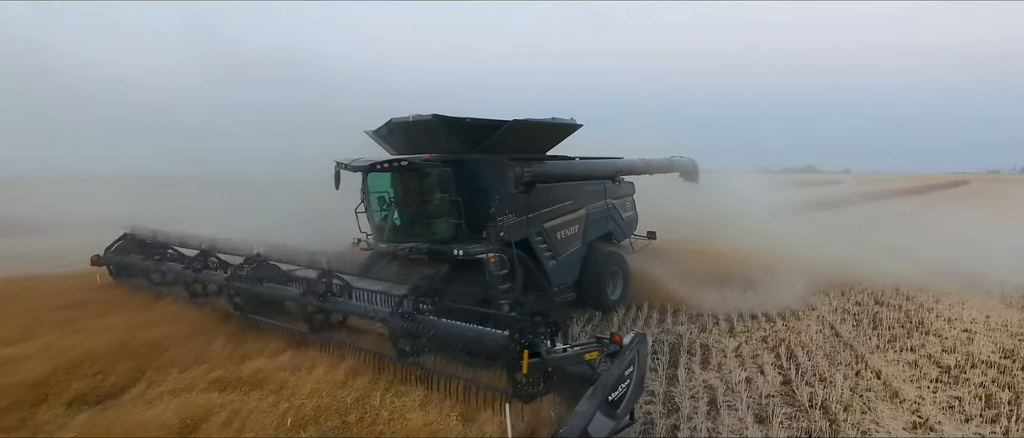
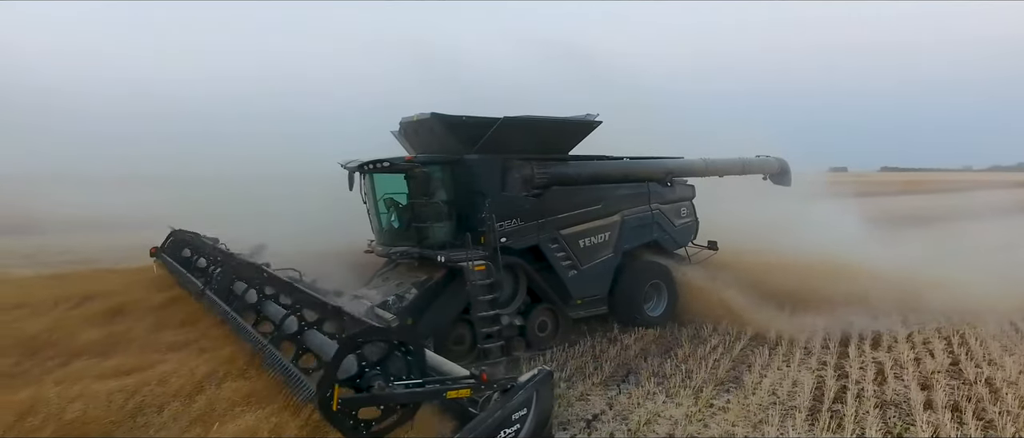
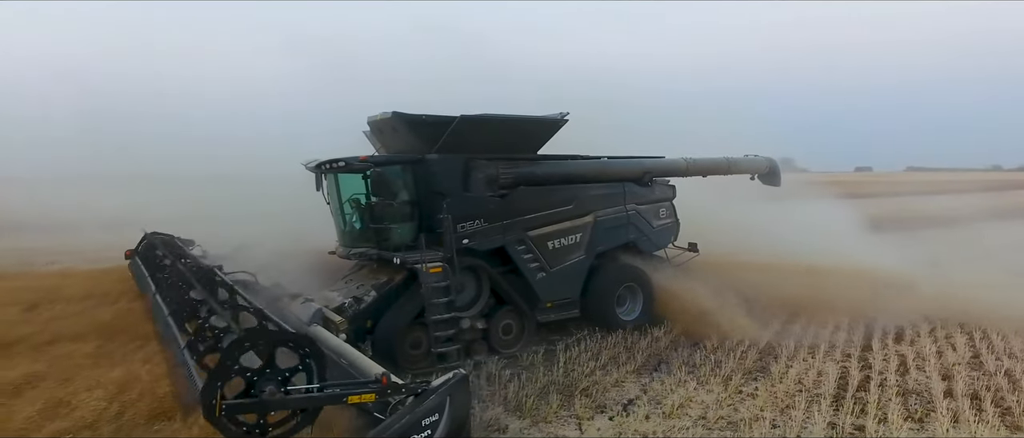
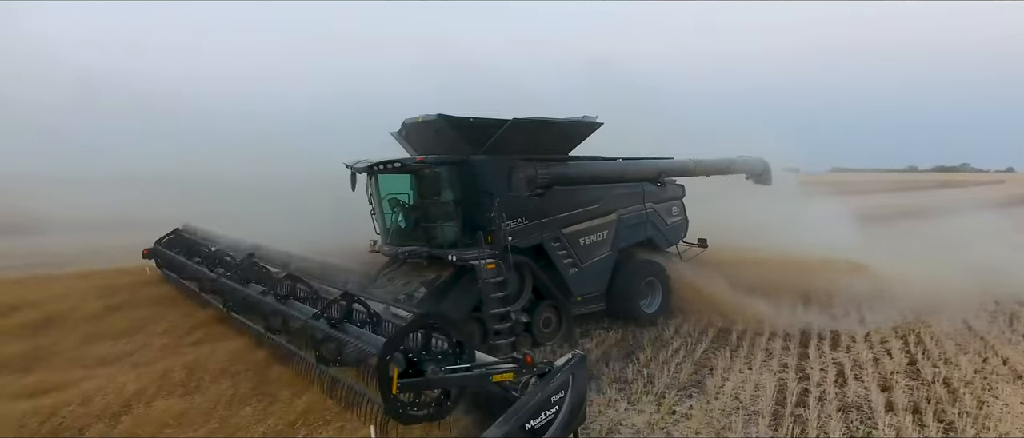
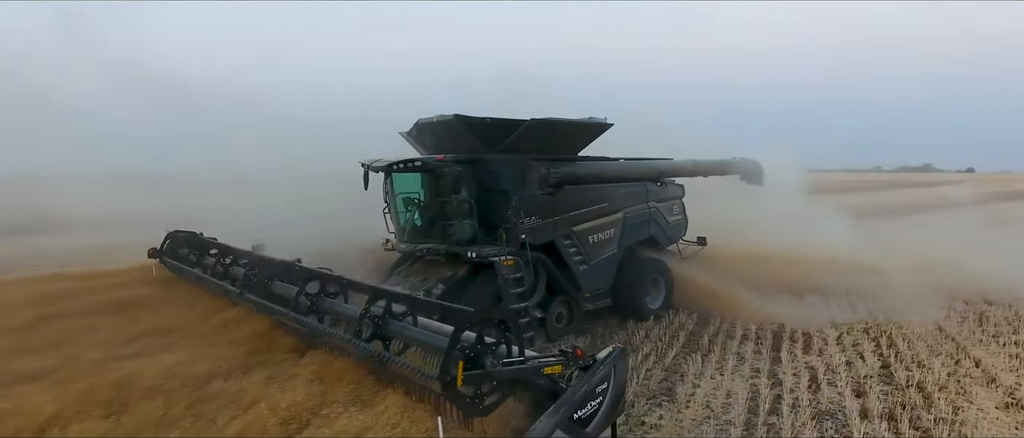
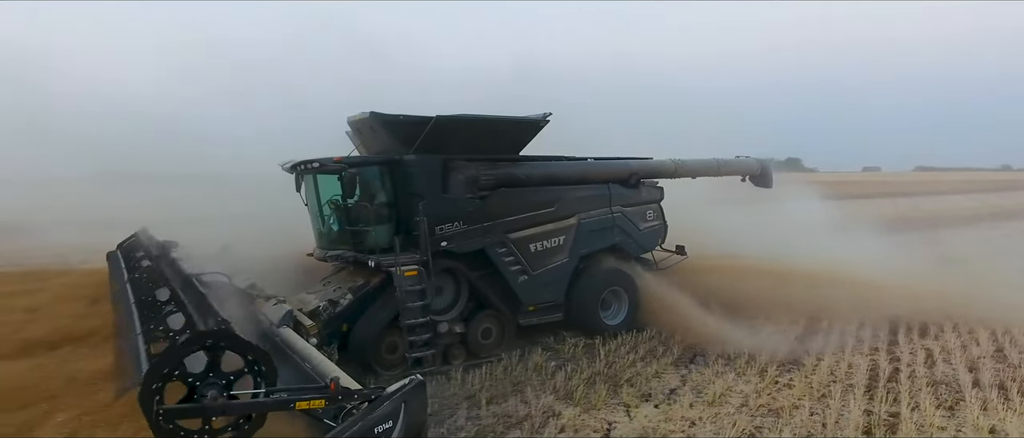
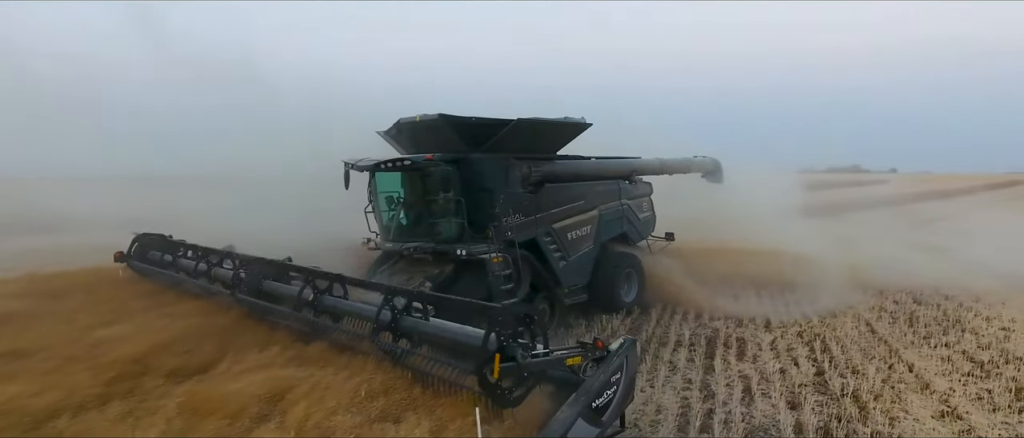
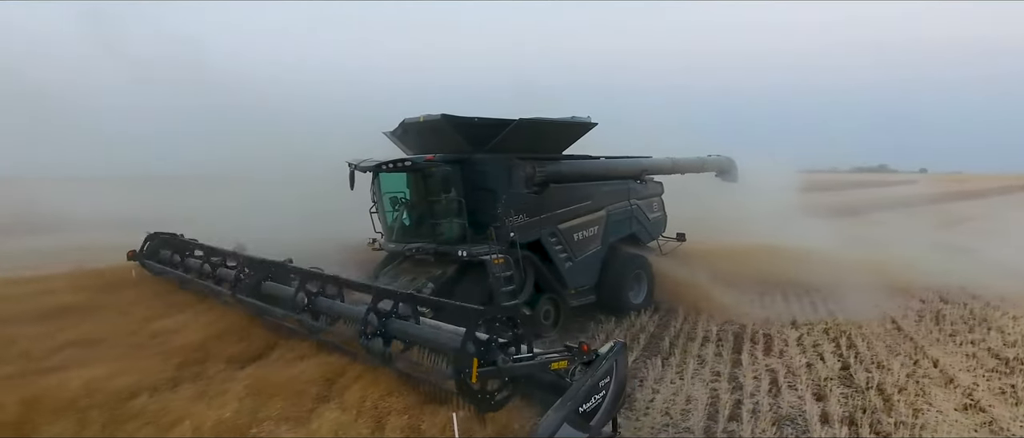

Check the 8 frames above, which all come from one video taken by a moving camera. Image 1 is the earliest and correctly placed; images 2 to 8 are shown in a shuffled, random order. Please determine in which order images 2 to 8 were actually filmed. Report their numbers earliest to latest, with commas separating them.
7, 8, 5, 4, 2, 3, 6
